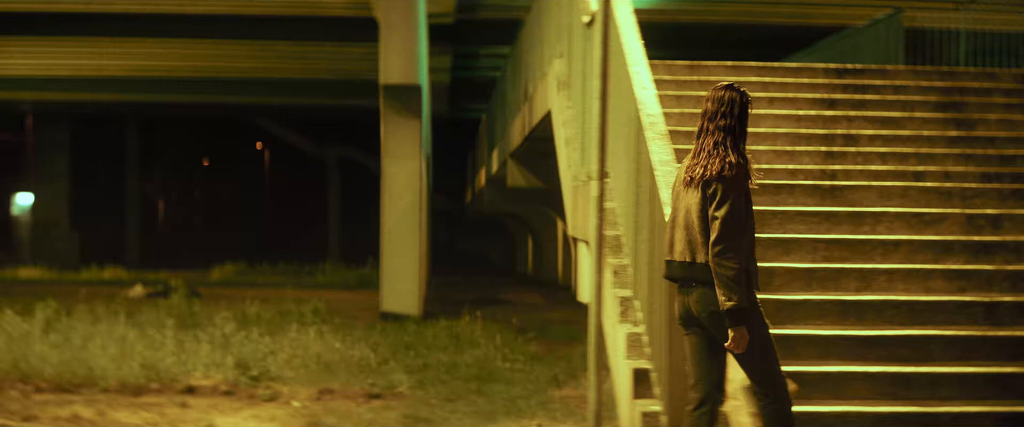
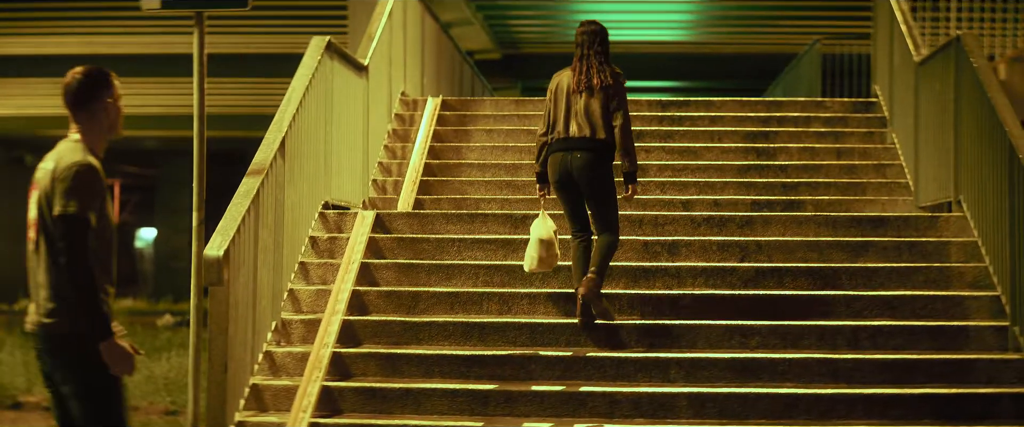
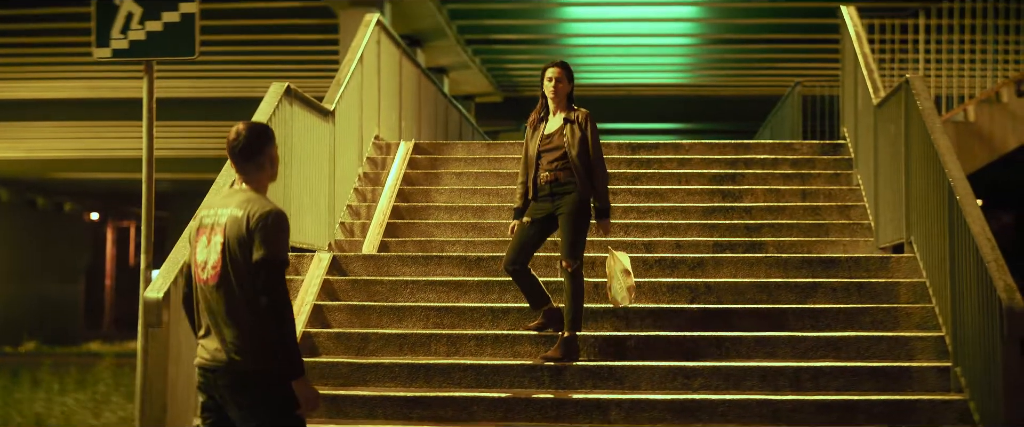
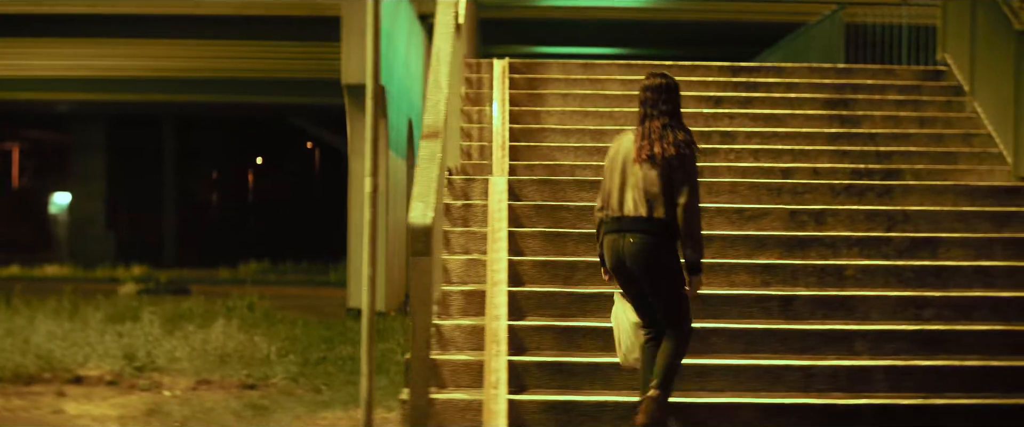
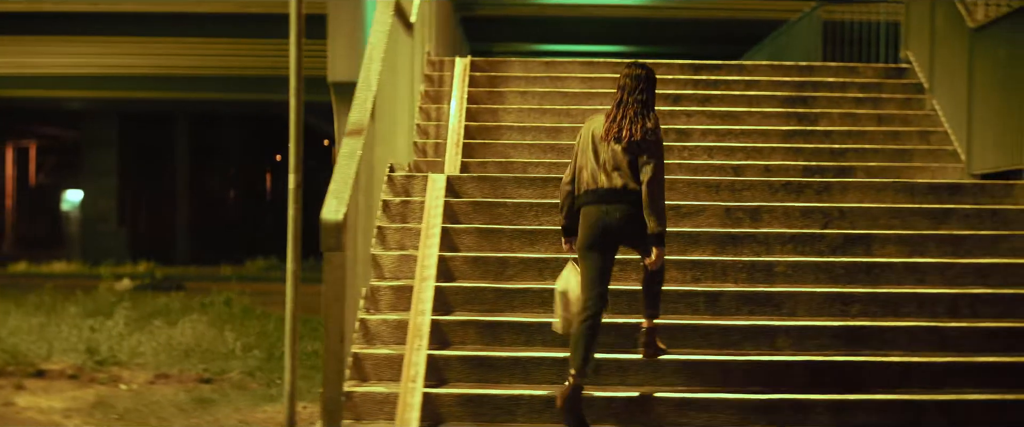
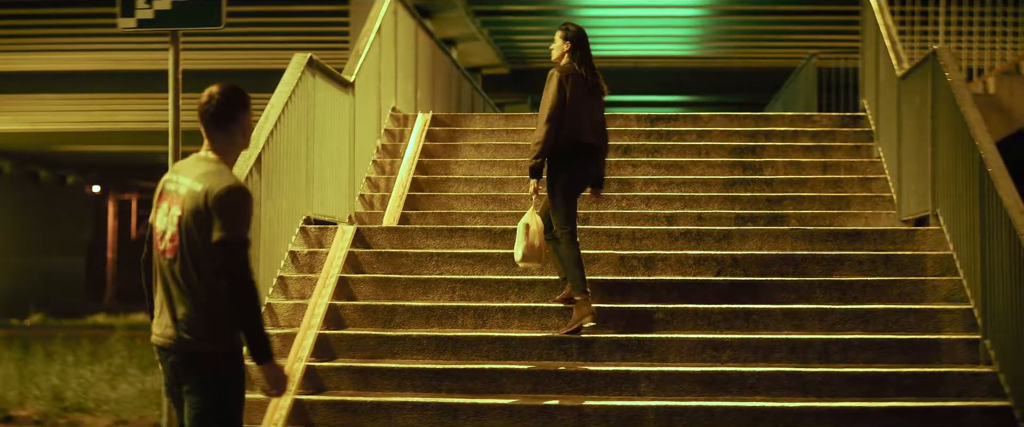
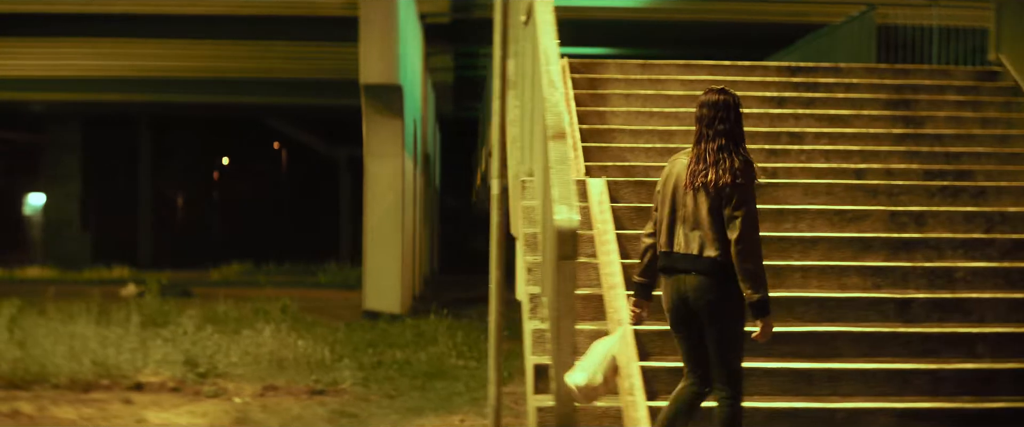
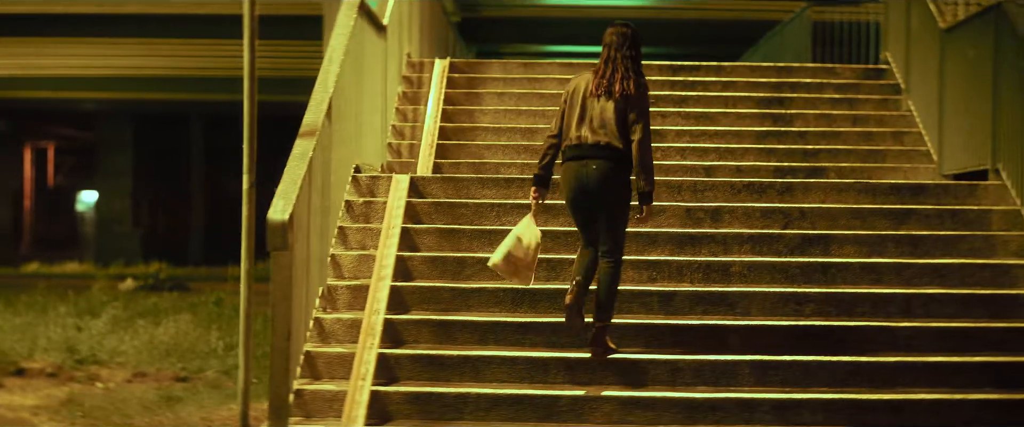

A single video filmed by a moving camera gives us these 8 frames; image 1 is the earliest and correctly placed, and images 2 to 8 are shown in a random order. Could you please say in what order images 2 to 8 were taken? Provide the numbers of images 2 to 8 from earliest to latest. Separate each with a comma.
7, 4, 5, 8, 2, 6, 3
